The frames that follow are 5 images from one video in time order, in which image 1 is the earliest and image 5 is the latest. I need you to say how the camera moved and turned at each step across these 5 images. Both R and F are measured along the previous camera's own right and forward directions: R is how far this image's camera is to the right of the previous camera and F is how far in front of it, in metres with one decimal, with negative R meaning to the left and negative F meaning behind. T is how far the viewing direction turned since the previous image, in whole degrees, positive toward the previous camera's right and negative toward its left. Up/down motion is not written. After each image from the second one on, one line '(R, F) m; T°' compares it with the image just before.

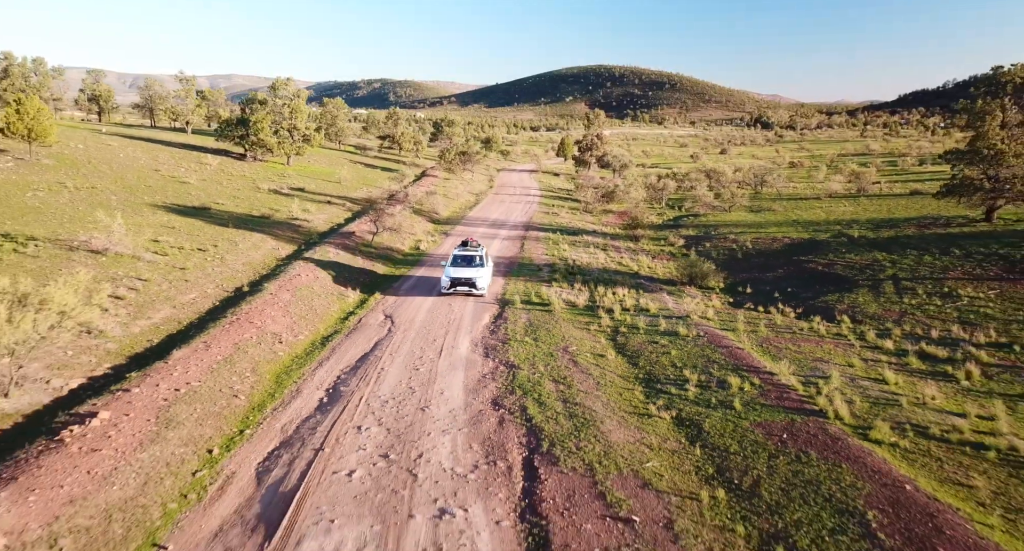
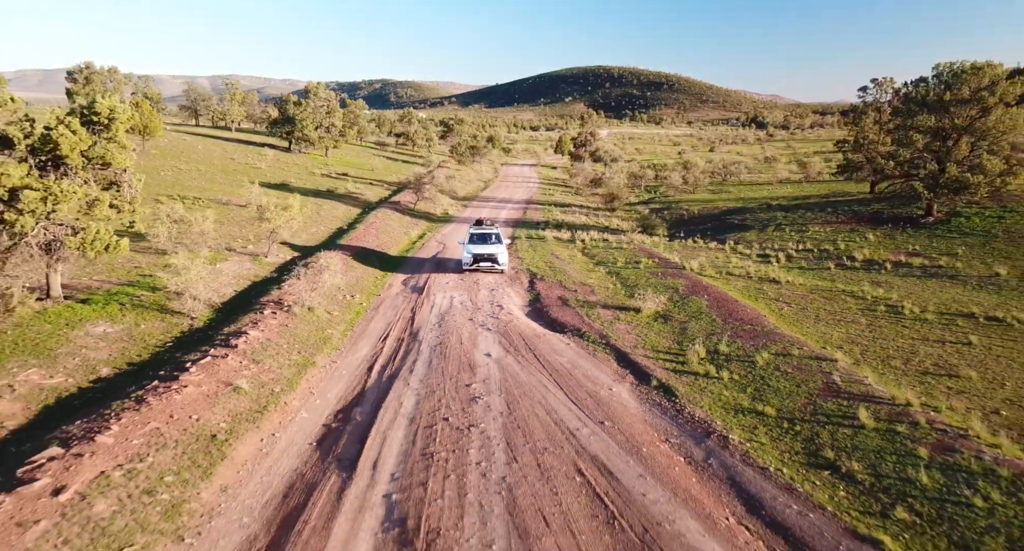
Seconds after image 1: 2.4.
(-0.4, -11.2) m; 0°
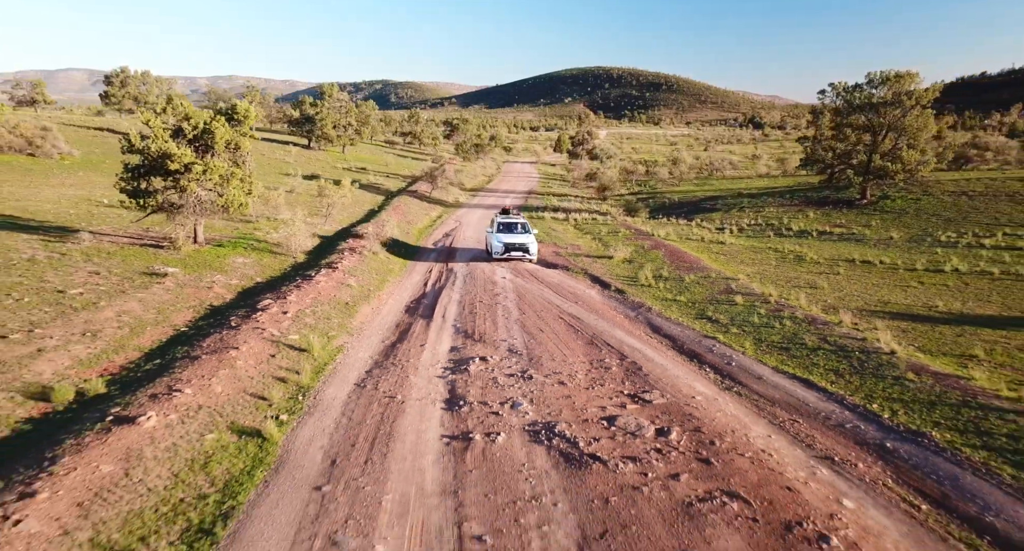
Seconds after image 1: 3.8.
(-0.3, -6.2) m; 0°
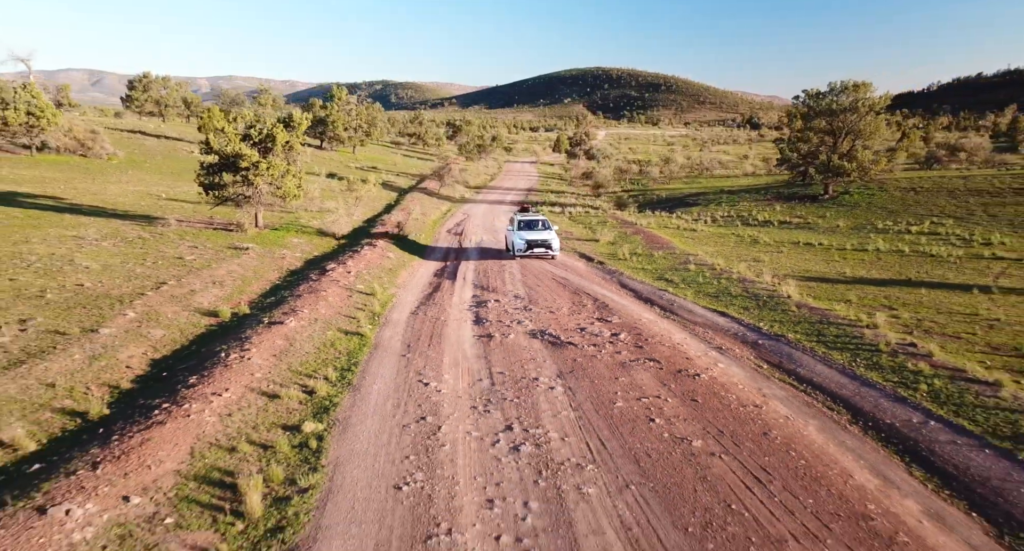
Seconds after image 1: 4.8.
(-0.1, -4.6) m; 0°
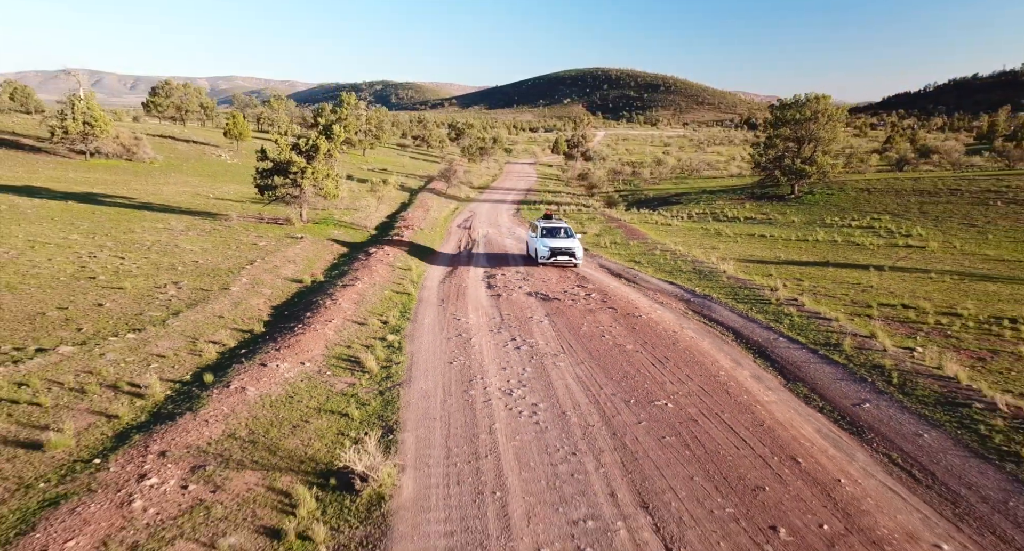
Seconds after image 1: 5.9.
(-0.1, -5.0) m; 0°
